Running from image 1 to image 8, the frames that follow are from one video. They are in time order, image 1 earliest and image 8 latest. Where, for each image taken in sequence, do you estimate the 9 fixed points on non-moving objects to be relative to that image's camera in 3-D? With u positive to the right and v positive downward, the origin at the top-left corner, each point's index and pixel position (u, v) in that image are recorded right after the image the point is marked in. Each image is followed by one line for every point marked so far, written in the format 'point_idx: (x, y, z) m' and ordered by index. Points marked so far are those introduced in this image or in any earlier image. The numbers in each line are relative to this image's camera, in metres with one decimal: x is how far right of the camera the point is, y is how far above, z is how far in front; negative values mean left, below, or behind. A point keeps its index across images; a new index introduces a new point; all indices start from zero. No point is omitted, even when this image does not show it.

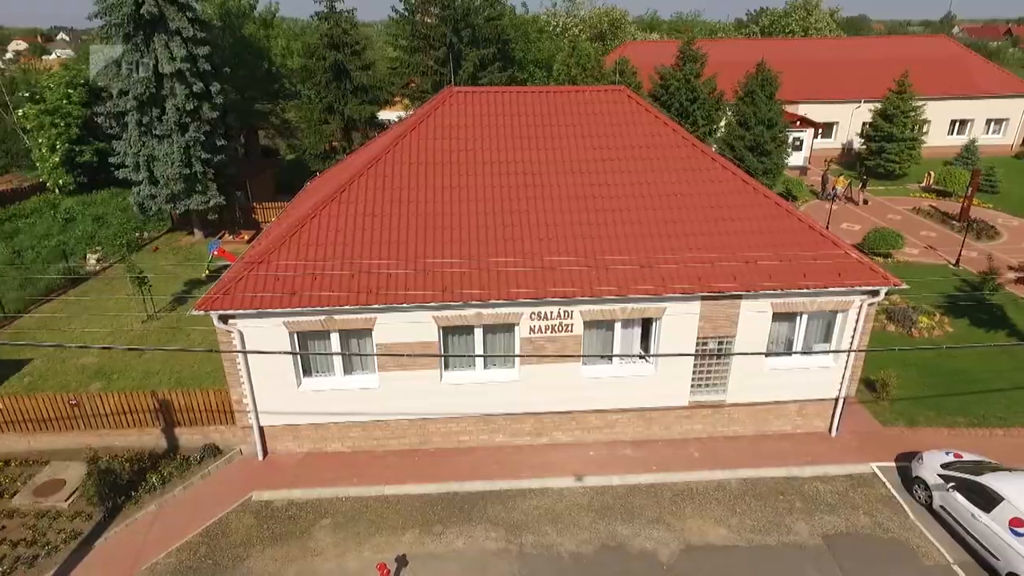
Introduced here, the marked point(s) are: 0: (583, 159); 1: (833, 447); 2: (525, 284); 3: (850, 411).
0: (+1.8, +3.2, +15.3) m
1: (+7.9, -3.9, +15.0) m
2: (+0.3, +0.1, +13.3) m
3: (+9.1, -3.3, +16.3) m
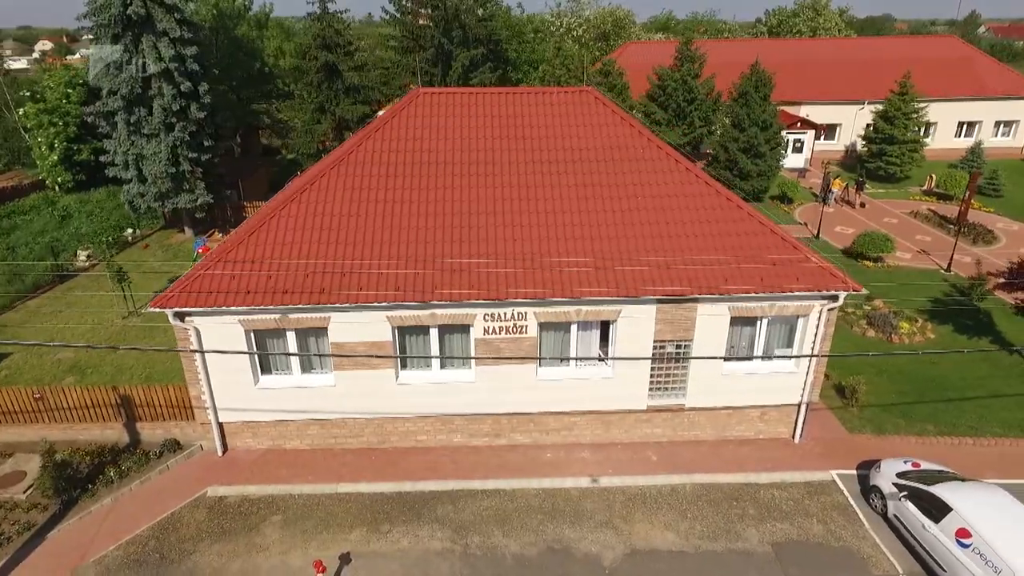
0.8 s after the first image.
0: (+0.9, +3.2, +15.3) m
1: (+6.9, -4.0, +14.8) m
2: (-0.7, 0.0, +13.3) m
3: (+8.1, -3.4, +16.1) m
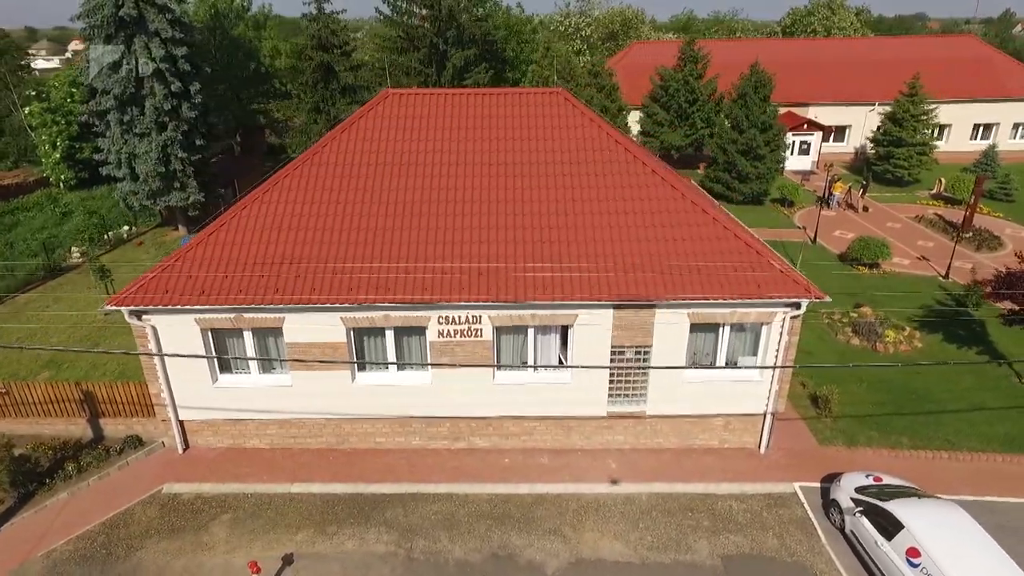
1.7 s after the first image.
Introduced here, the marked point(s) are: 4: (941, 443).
0: (0.0, +3.1, +15.1) m
1: (+5.9, -4.2, +14.4) m
2: (-1.7, 0.0, +13.2) m
3: (+7.1, -3.6, +15.7) m
4: (+10.7, -3.9, +15.2) m
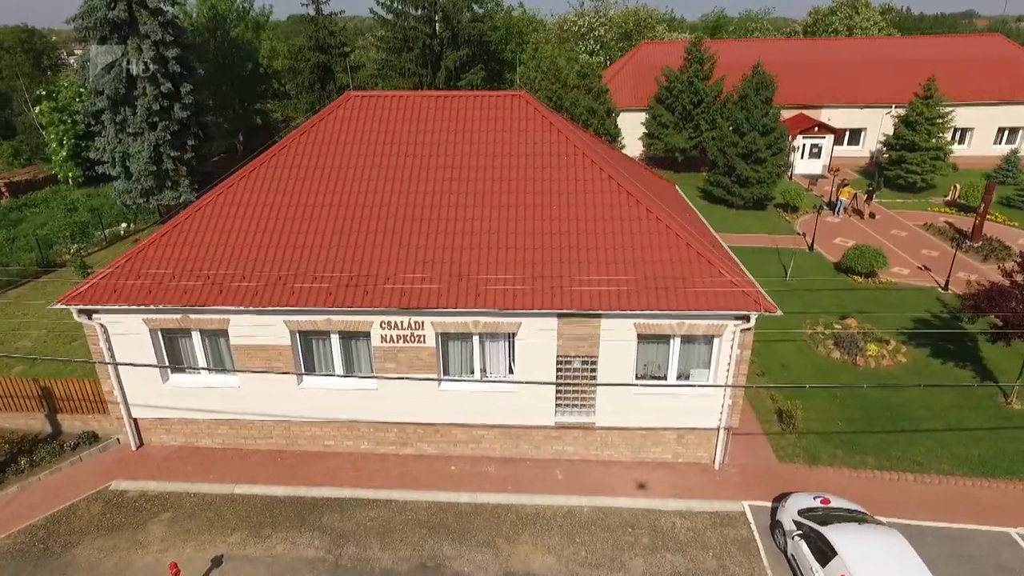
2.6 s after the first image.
0: (-1.1, +3.0, +15.0) m
1: (+4.6, -4.4, +14.0) m
2: (-3.0, -0.1, +13.1) m
3: (+5.9, -3.8, +15.2) m
4: (+9.5, -4.2, +14.5) m
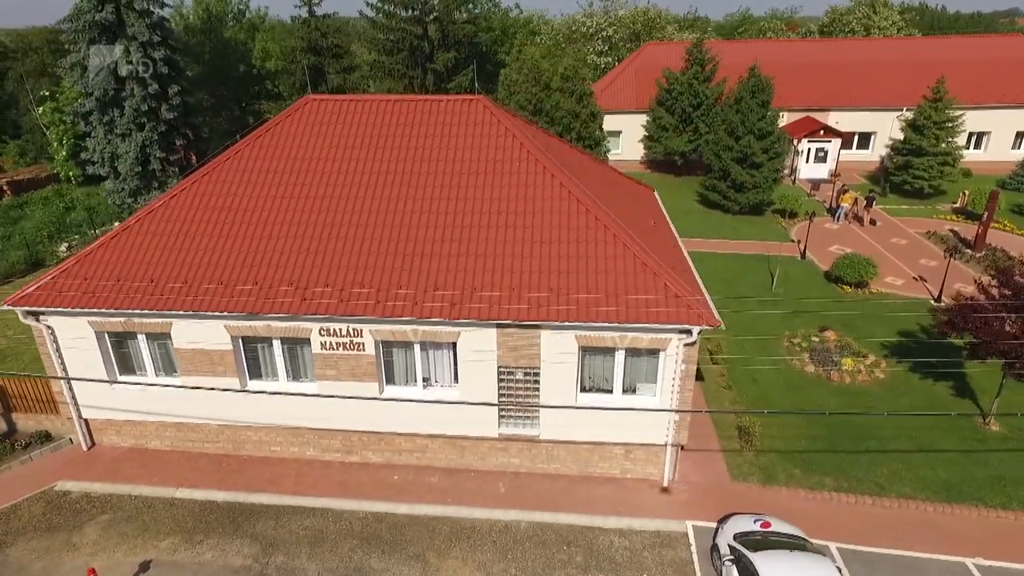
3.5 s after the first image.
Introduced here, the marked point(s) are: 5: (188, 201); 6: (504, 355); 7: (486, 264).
0: (-2.3, +2.8, +14.8) m
1: (+3.3, -4.7, +13.6) m
2: (-4.2, -0.3, +13.0) m
3: (+4.6, -4.1, +14.7) m
4: (+8.2, -4.5, +13.9) m
5: (-7.8, +2.1, +14.6) m
6: (-0.2, -1.4, +13.1) m
7: (-0.6, +0.5, +13.4) m
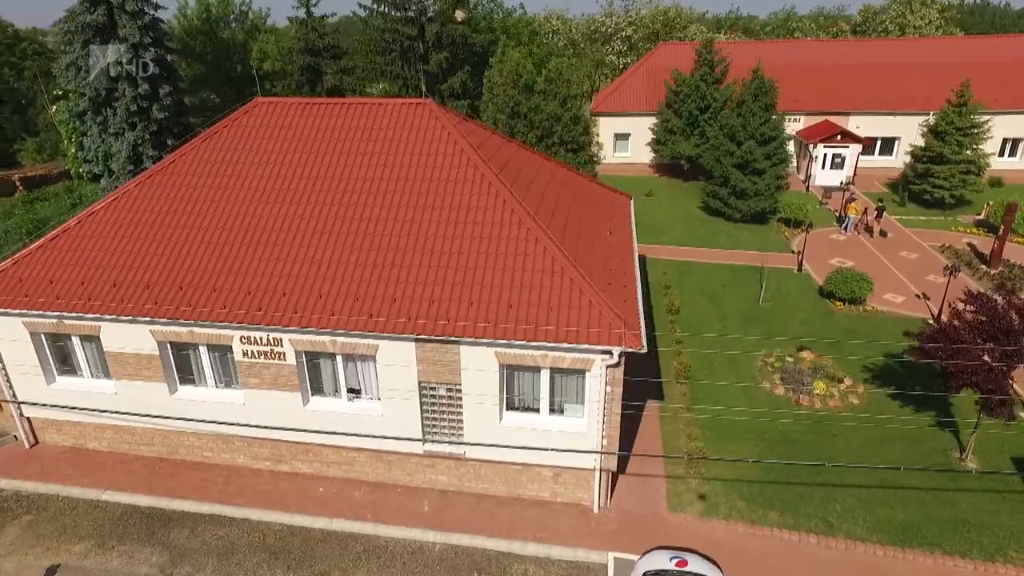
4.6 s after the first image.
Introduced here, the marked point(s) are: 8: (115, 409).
0: (-3.7, +2.6, +14.4) m
1: (+1.6, -5.0, +12.9) m
2: (-5.8, -0.4, +12.8) m
3: (+3.0, -4.5, +14.0) m
4: (+6.5, -5.0, +12.9) m
5: (-9.3, +2.0, +14.7) m
6: (-1.8, -1.7, +12.7) m
7: (-2.1, +0.3, +12.9) m
8: (-9.3, -2.9, +14.3) m
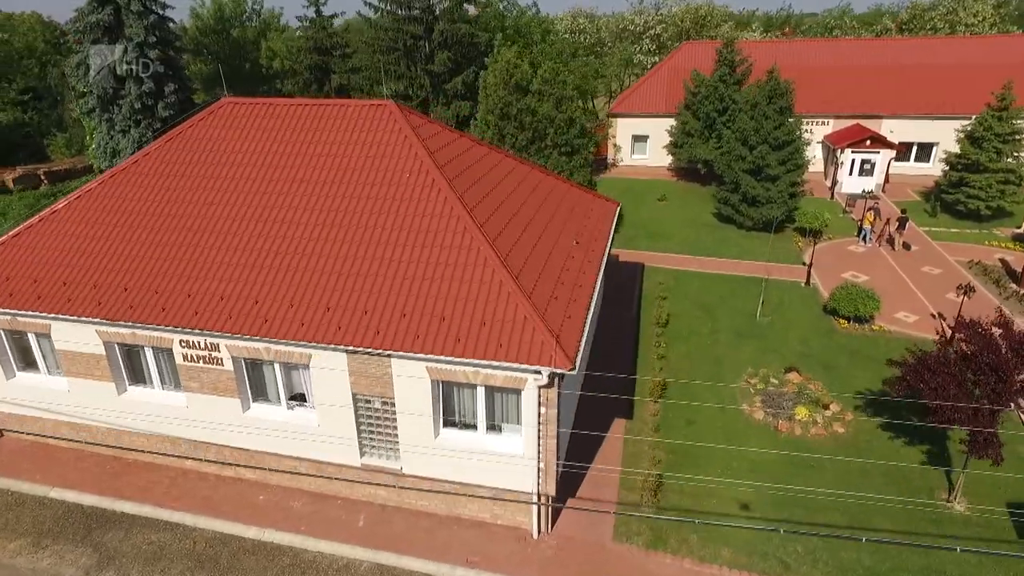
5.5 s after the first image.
0: (-4.7, +2.5, +14.1) m
1: (+0.2, -5.3, +12.3) m
2: (-7.1, -0.5, +12.7) m
3: (+1.8, -4.8, +13.2) m
4: (+5.1, -5.4, +11.9) m
5: (-10.3, +2.1, +14.8) m
6: (-3.1, -1.9, +12.2) m
7: (-3.3, +0.1, +12.5) m
8: (-10.5, -2.8, +14.4) m
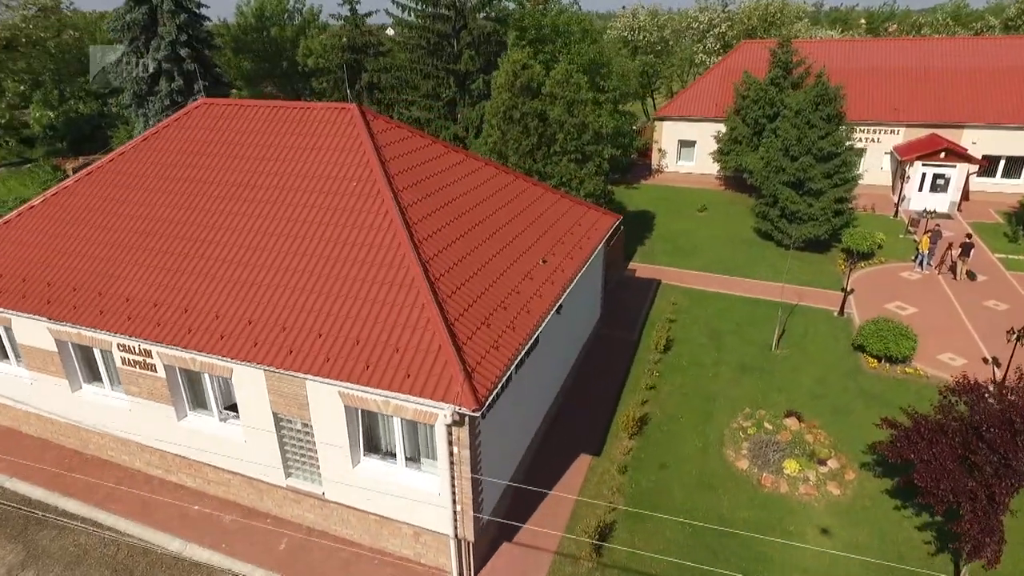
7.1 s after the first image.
0: (-5.6, +2.3, +13.7) m
1: (-1.4, -5.7, +11.3) m
2: (-8.3, -0.5, +12.5) m
3: (+0.3, -5.3, +12.0) m
4: (+3.5, -6.1, +10.4) m
5: (-11.1, +2.2, +15.0) m
6: (-4.5, -2.1, +11.6) m
7: (-4.6, -0.1, +11.9) m
8: (-11.6, -2.7, +14.7) m
